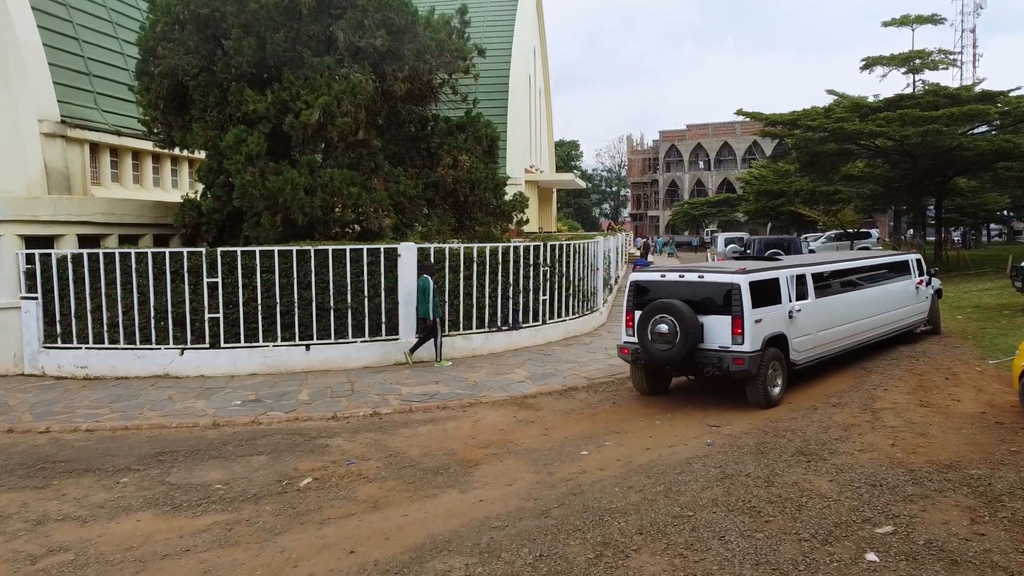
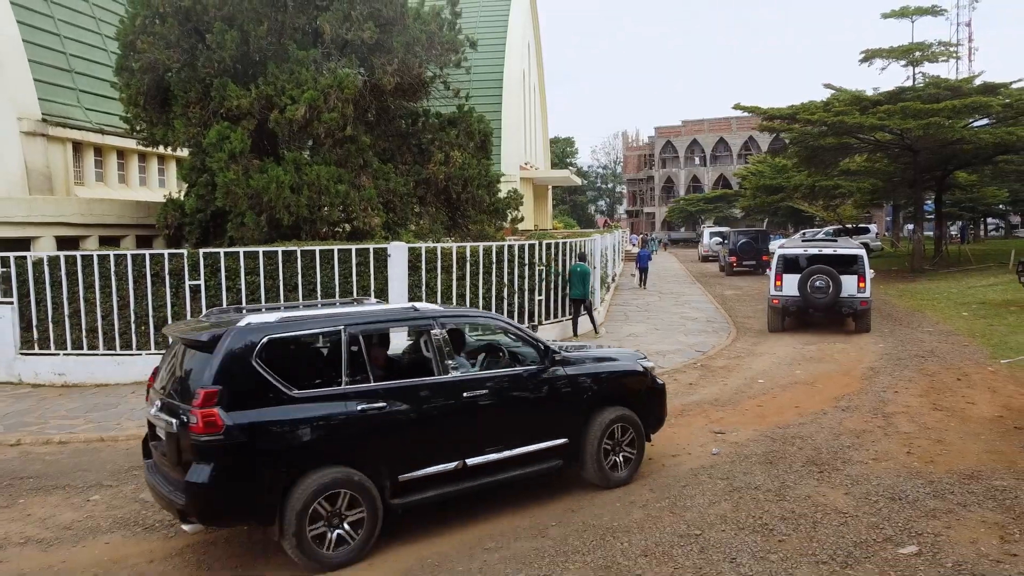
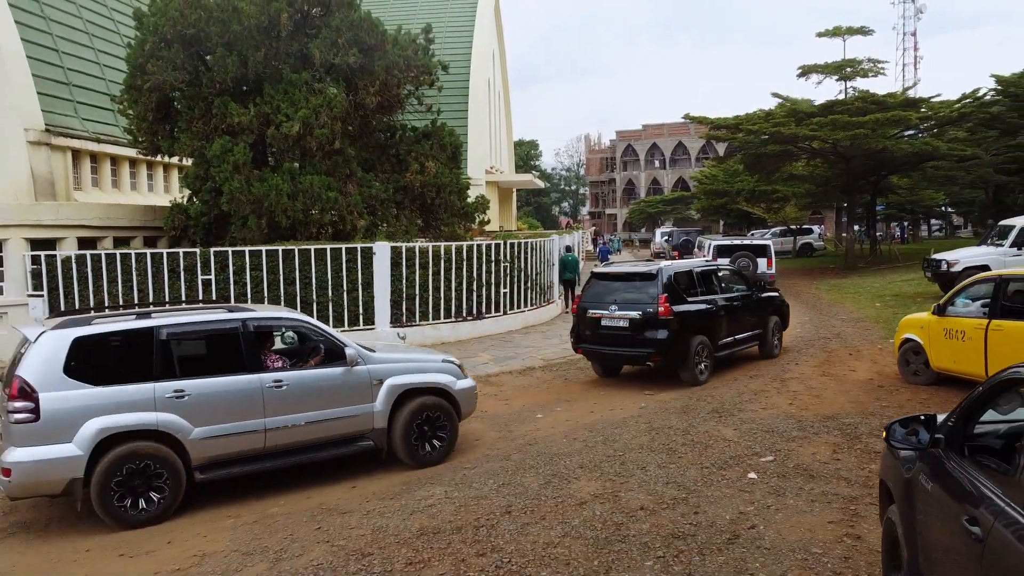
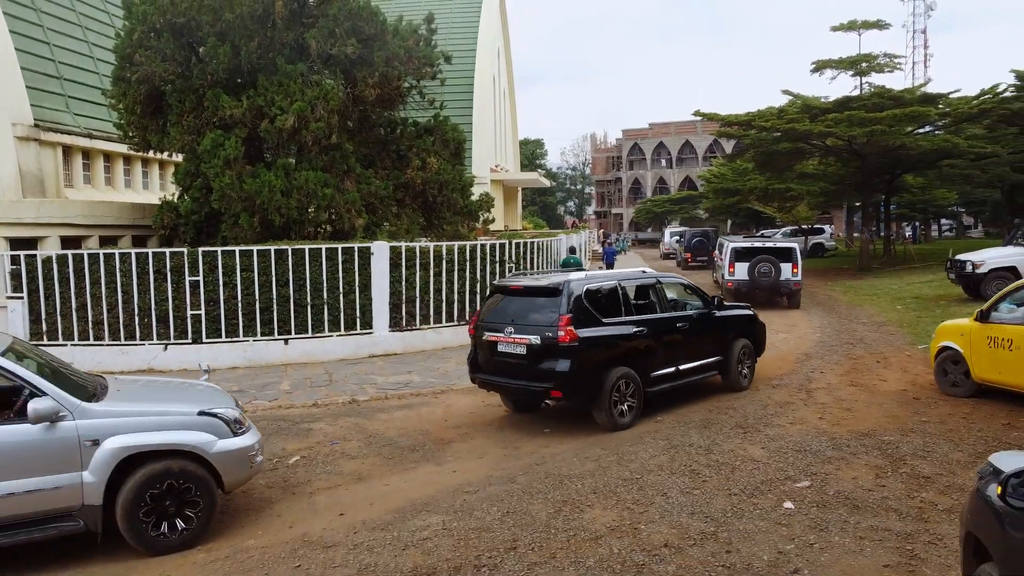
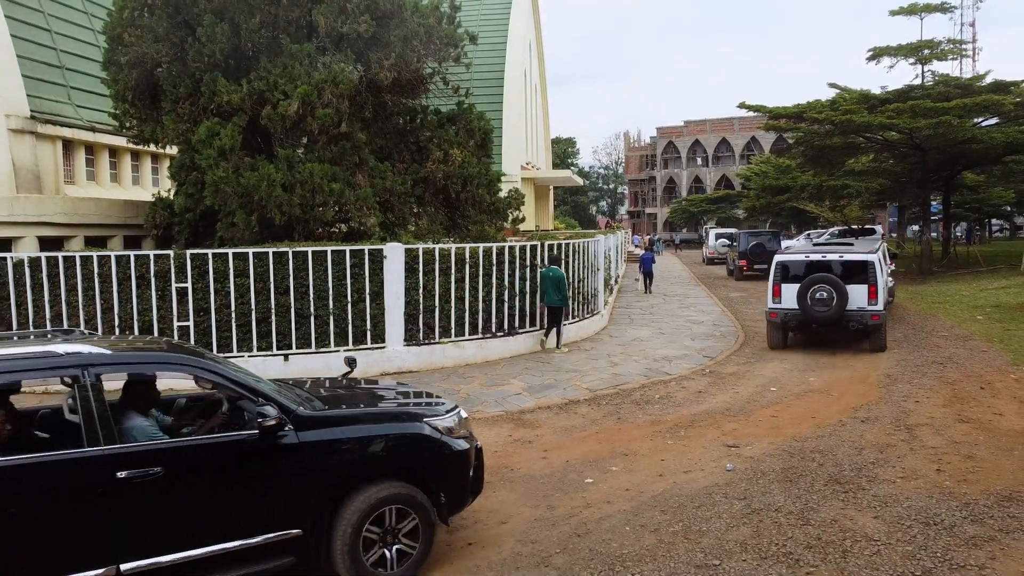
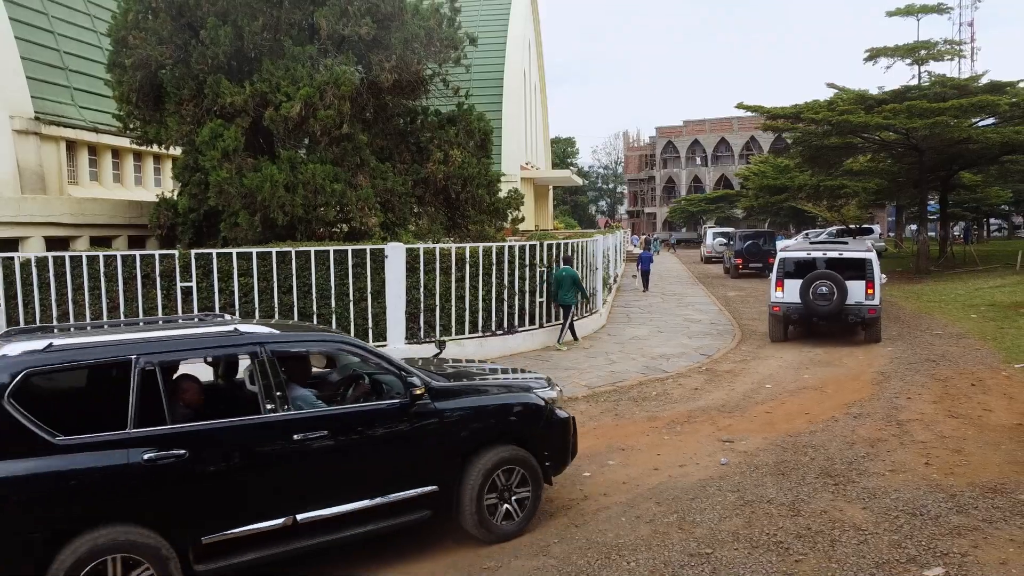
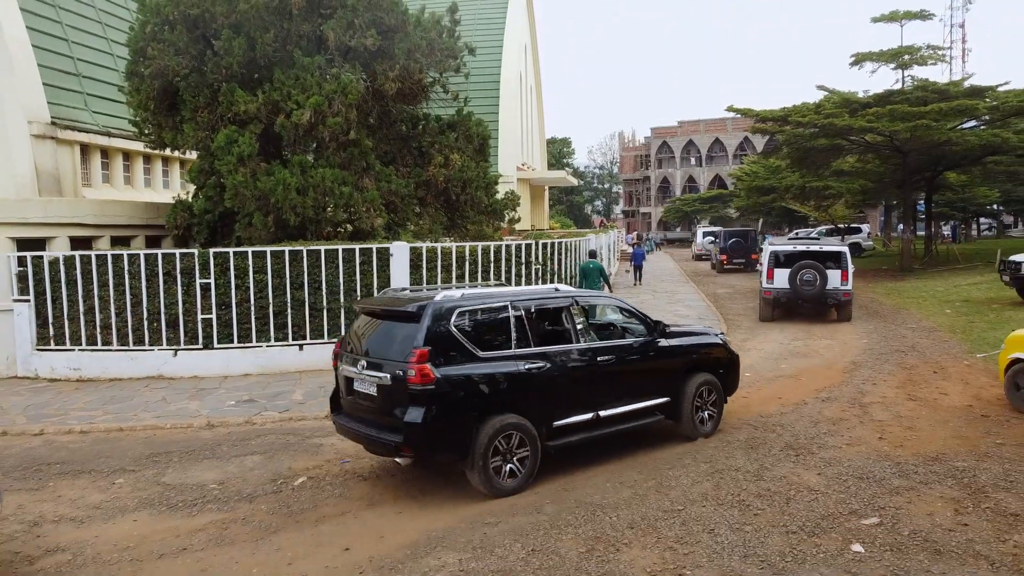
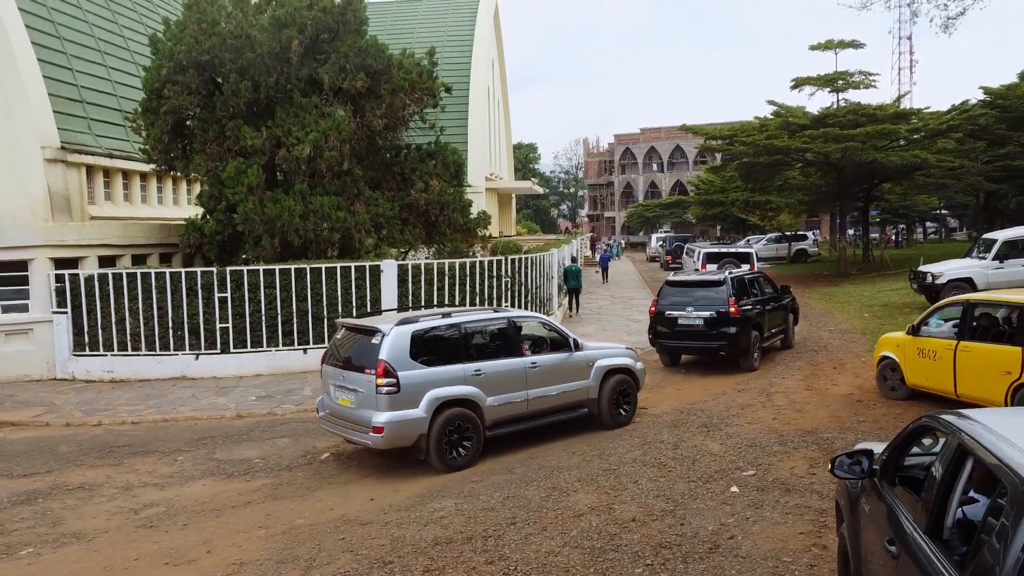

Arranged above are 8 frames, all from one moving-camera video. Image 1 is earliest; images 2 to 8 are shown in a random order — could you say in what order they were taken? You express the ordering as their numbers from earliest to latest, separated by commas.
5, 6, 2, 7, 4, 3, 8
